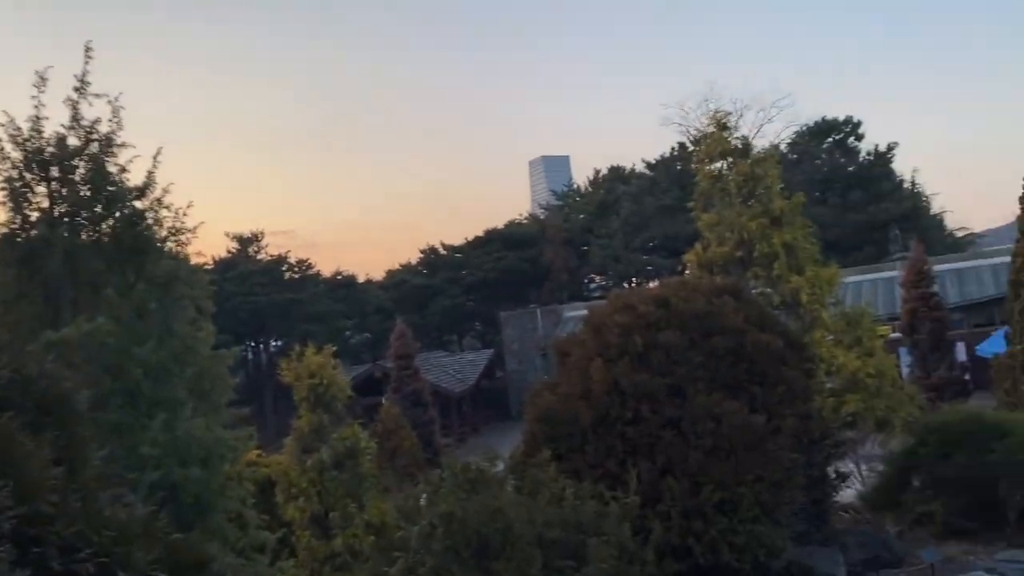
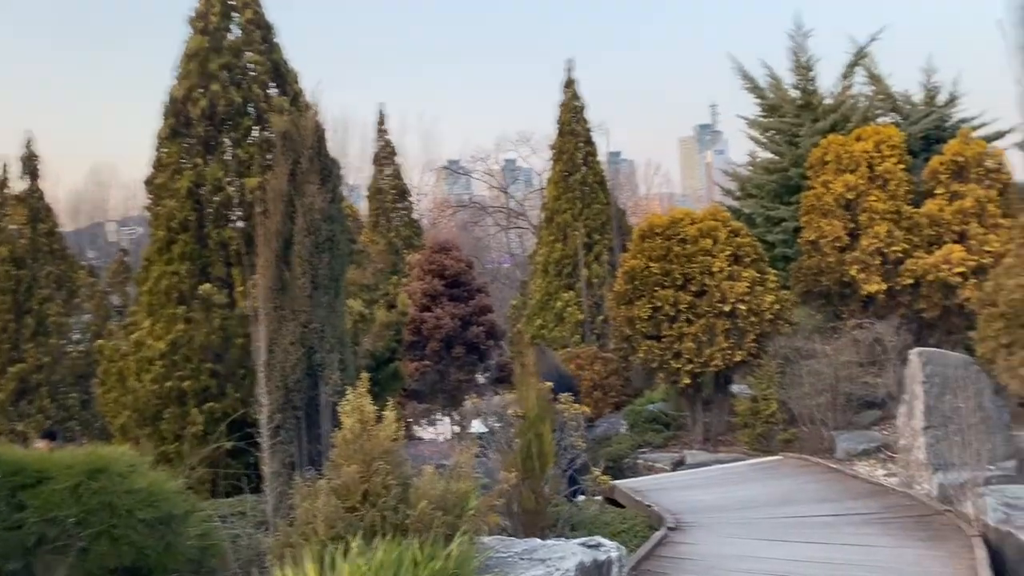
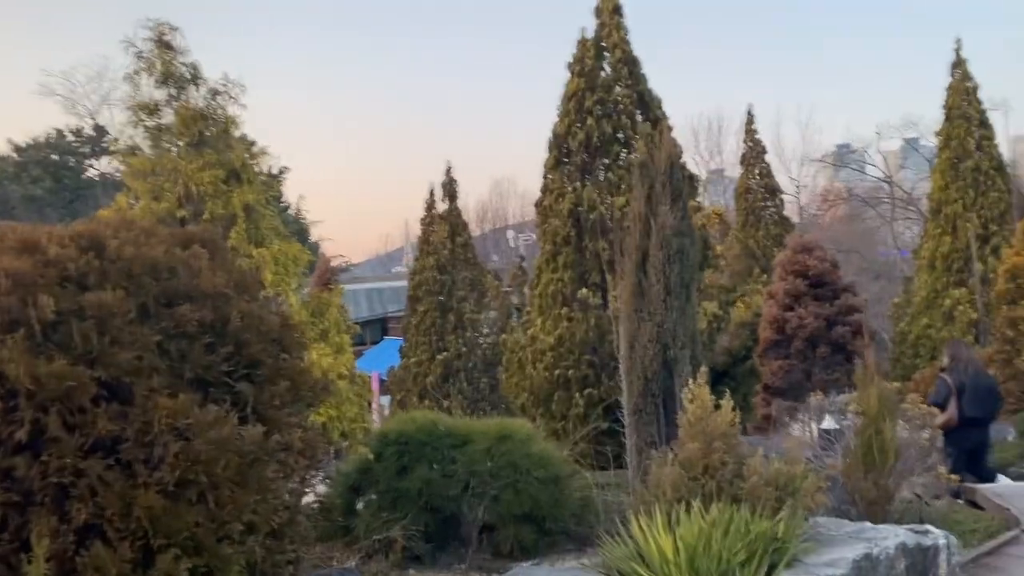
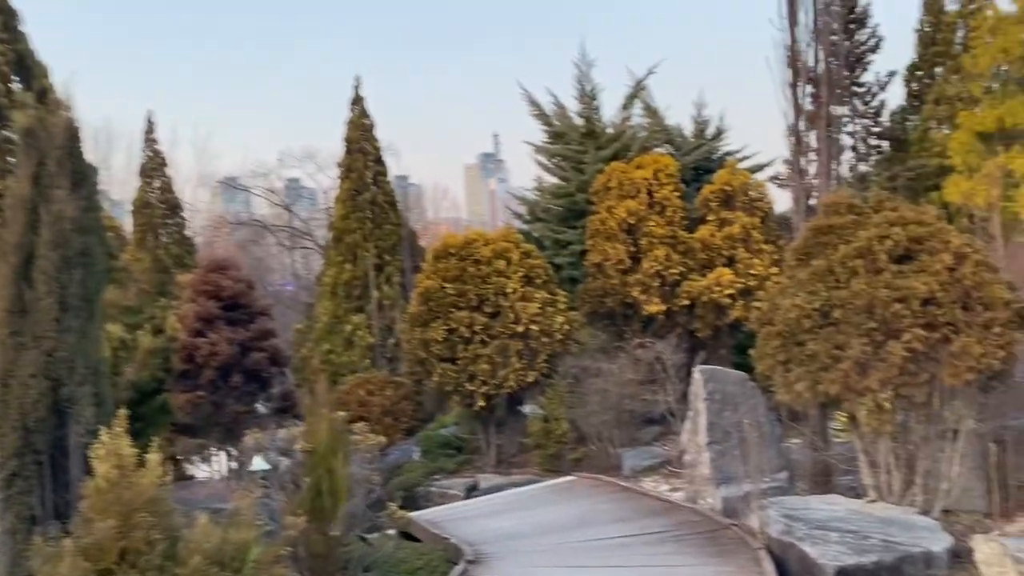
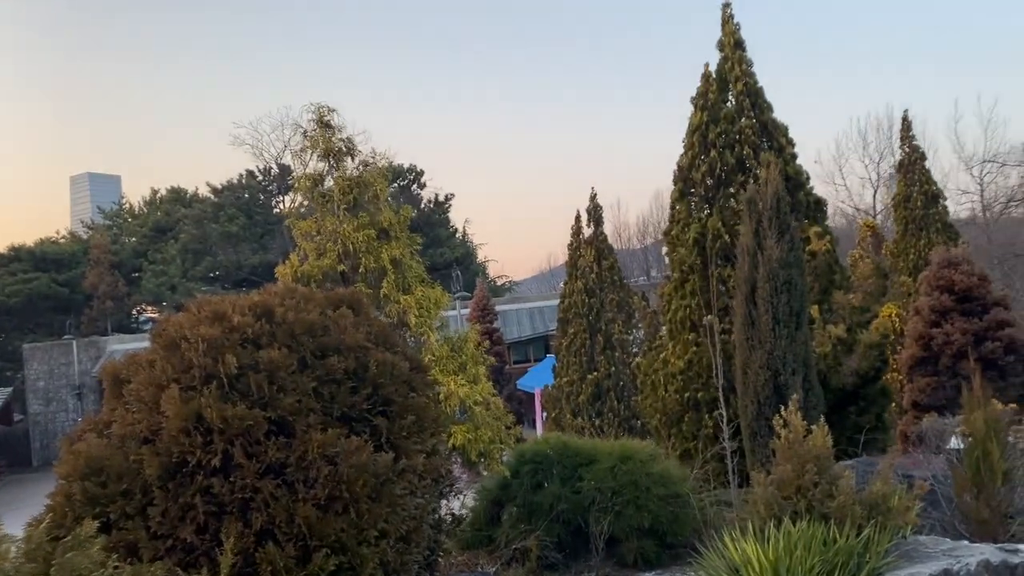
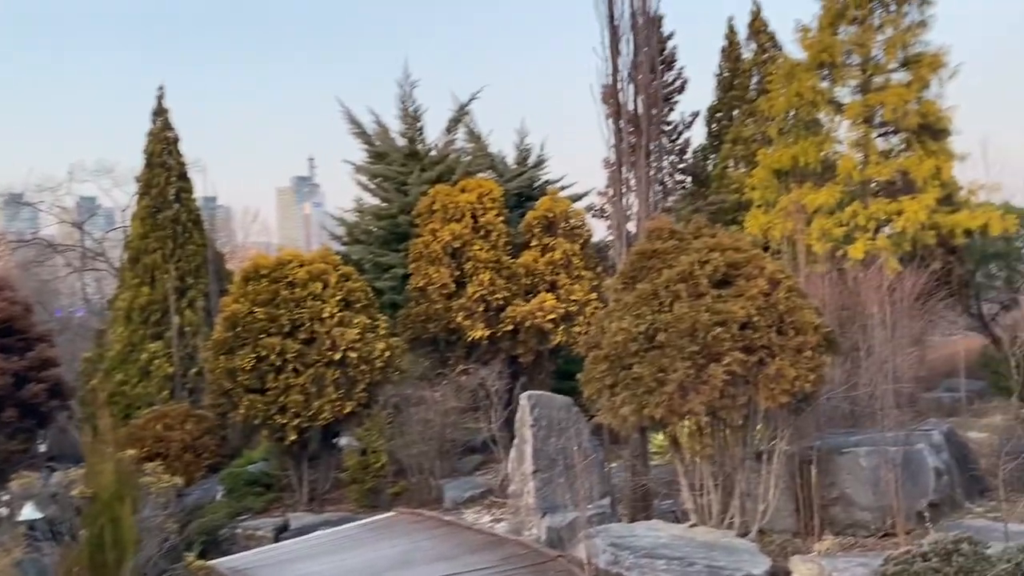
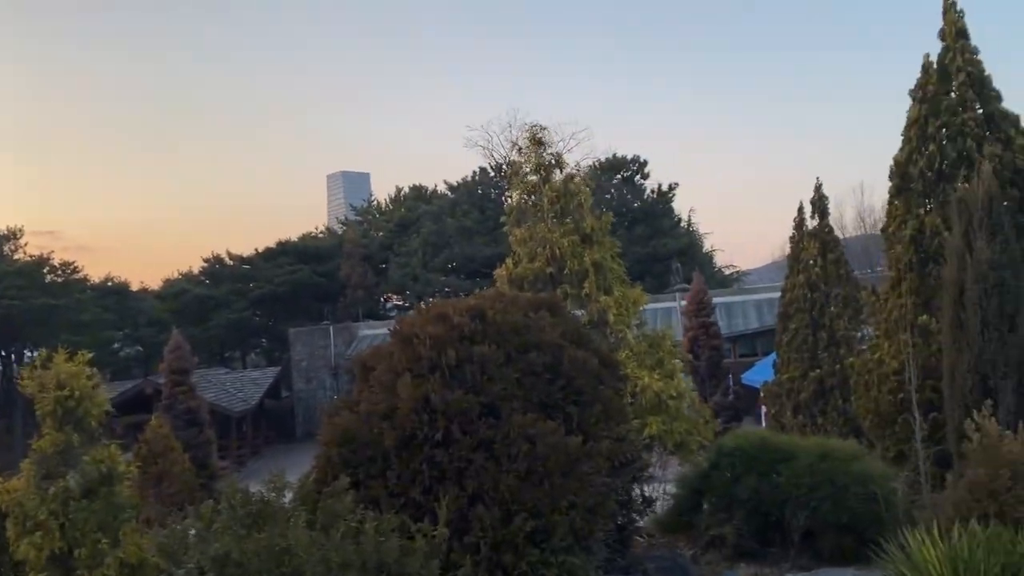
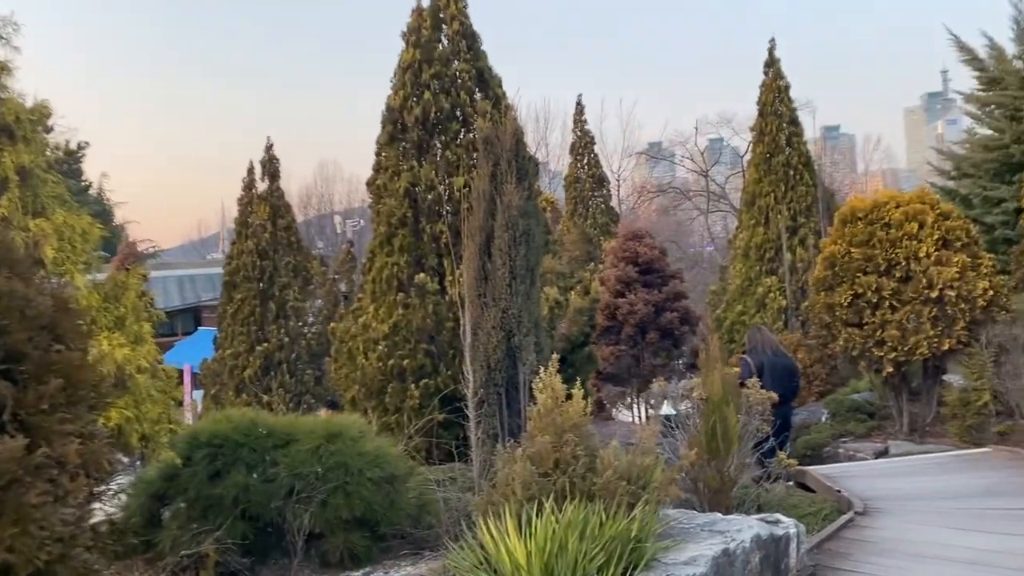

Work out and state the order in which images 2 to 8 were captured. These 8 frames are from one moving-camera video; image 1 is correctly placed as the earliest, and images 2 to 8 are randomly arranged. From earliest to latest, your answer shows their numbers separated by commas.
7, 5, 3, 8, 2, 4, 6
